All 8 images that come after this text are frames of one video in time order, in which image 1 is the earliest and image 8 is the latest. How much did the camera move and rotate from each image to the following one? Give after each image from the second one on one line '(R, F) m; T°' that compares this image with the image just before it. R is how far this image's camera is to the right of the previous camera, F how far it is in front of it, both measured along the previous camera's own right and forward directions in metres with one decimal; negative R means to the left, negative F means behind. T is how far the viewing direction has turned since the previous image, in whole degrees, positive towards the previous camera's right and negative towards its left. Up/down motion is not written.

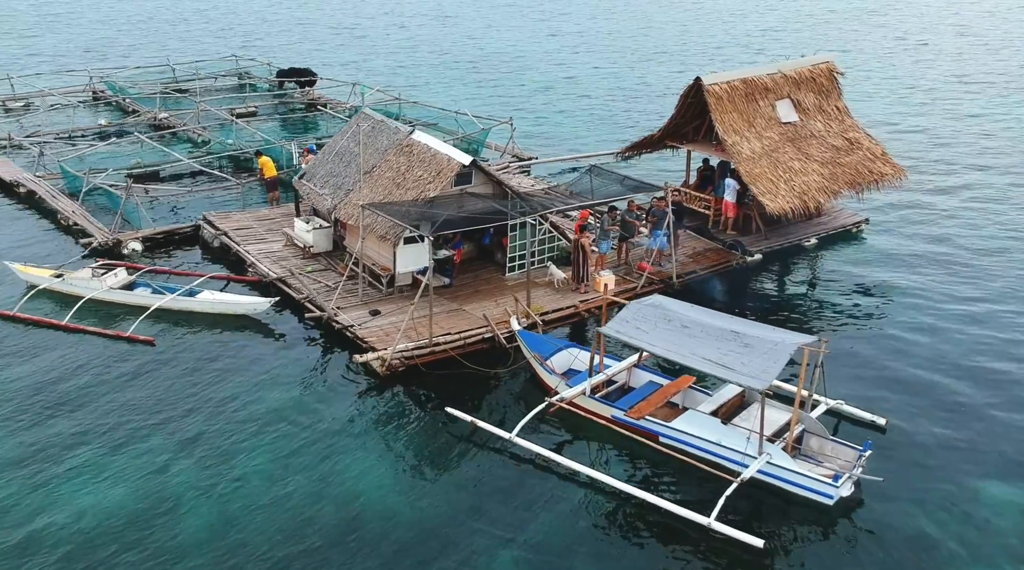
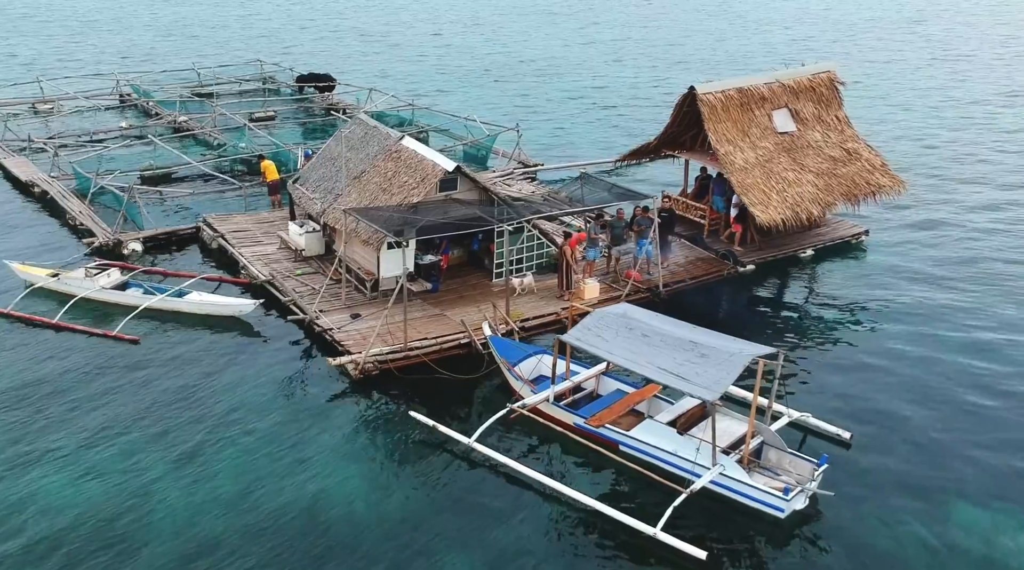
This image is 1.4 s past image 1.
(+2.0, -0.1) m; -3°
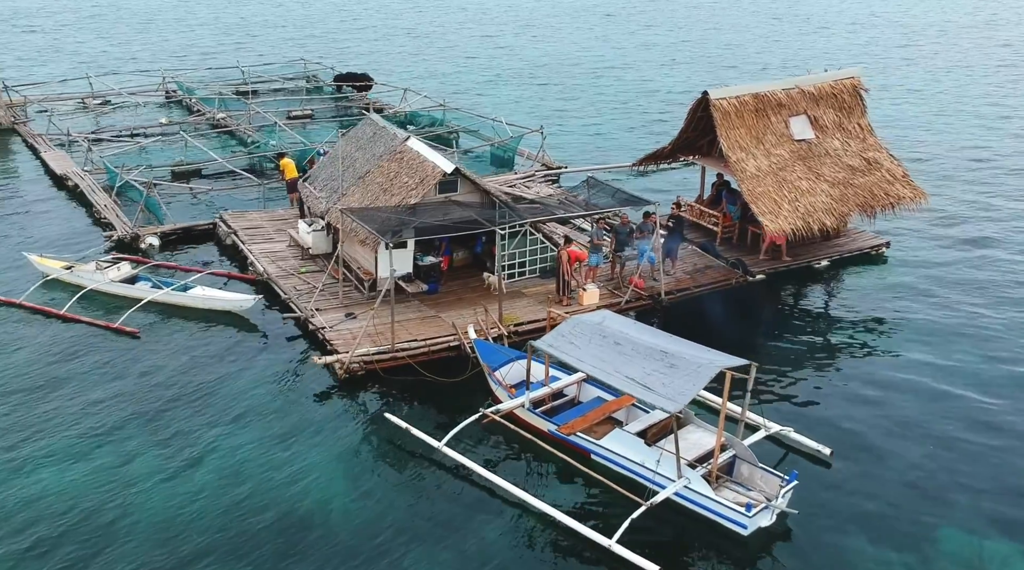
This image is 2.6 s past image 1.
(+2.2, +0.3) m; -4°
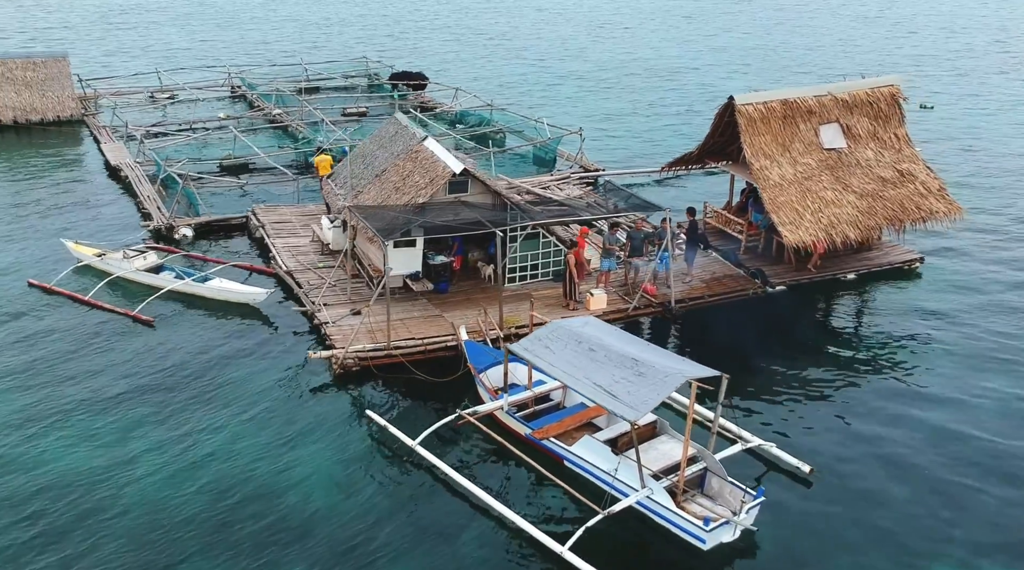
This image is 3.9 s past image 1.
(+2.6, +0.2) m; -5°
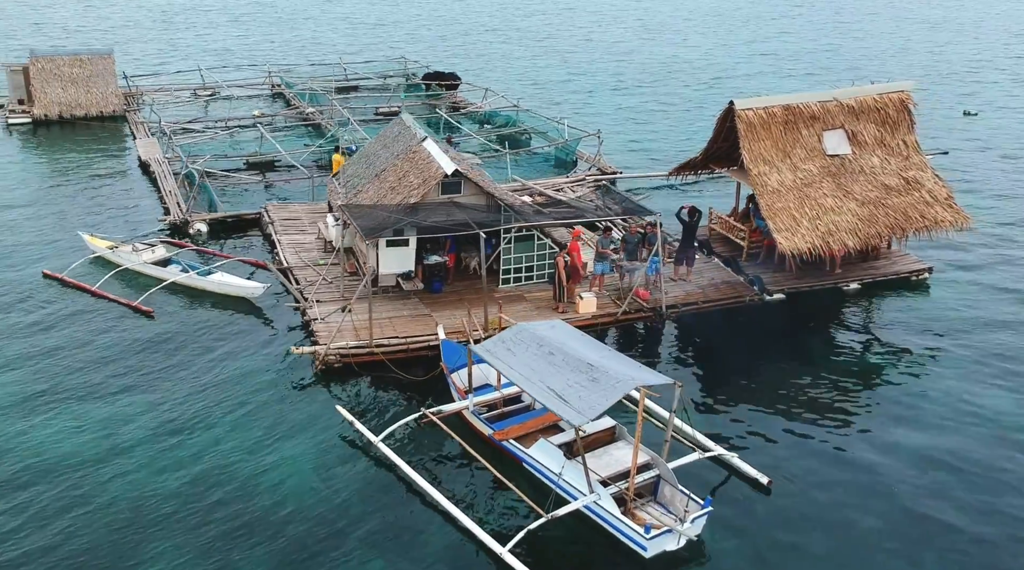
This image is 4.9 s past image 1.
(+2.4, -0.1) m; -4°
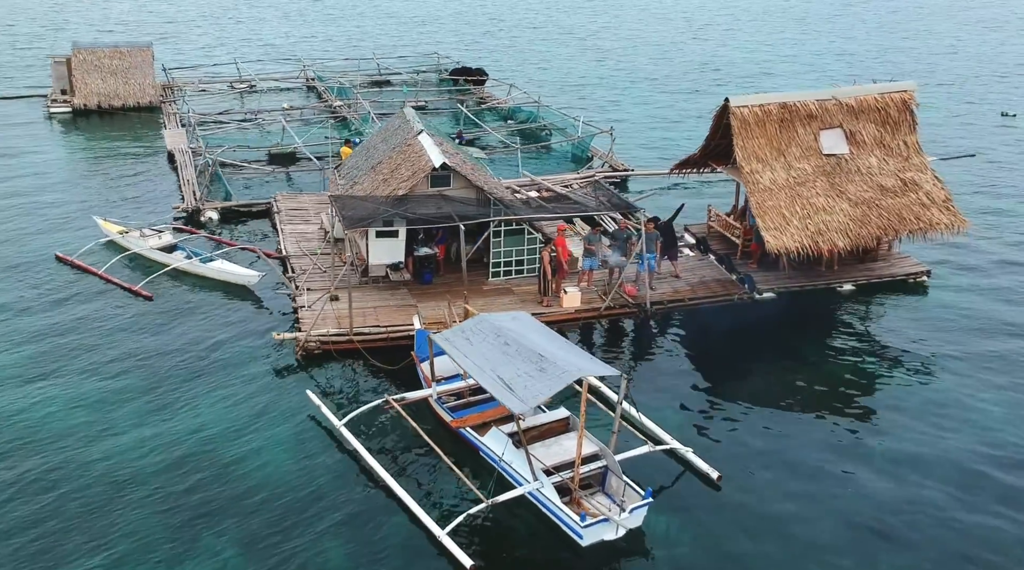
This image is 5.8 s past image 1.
(+2.4, -0.3) m; -3°
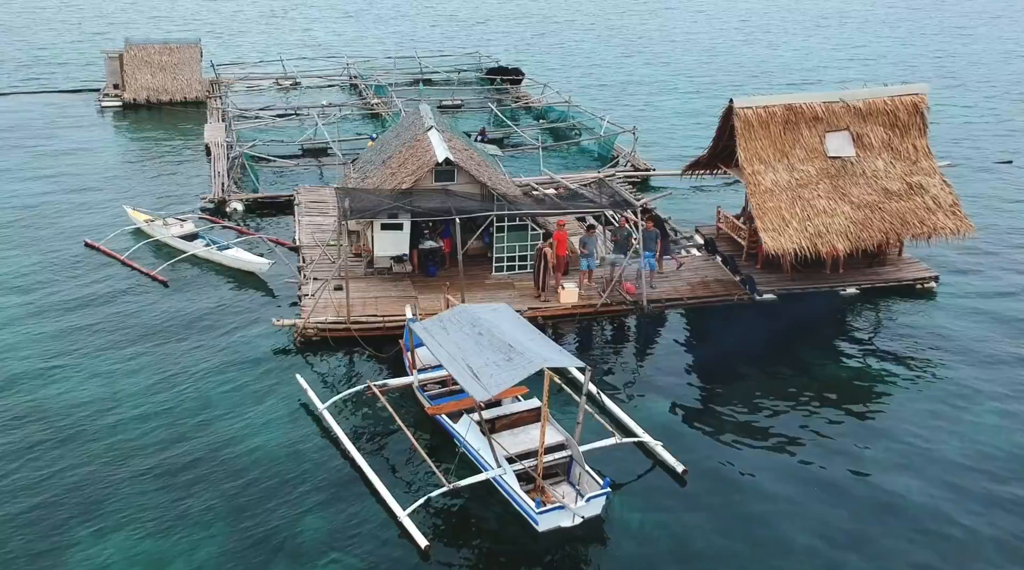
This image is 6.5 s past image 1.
(+2.1, -0.6) m; -4°
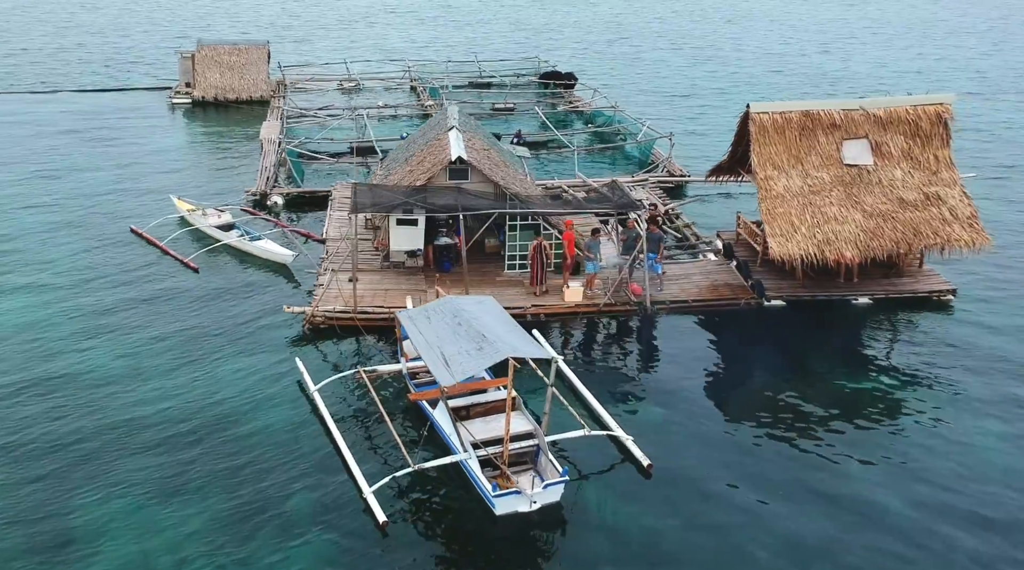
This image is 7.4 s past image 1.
(+2.7, -0.6) m; -5°
